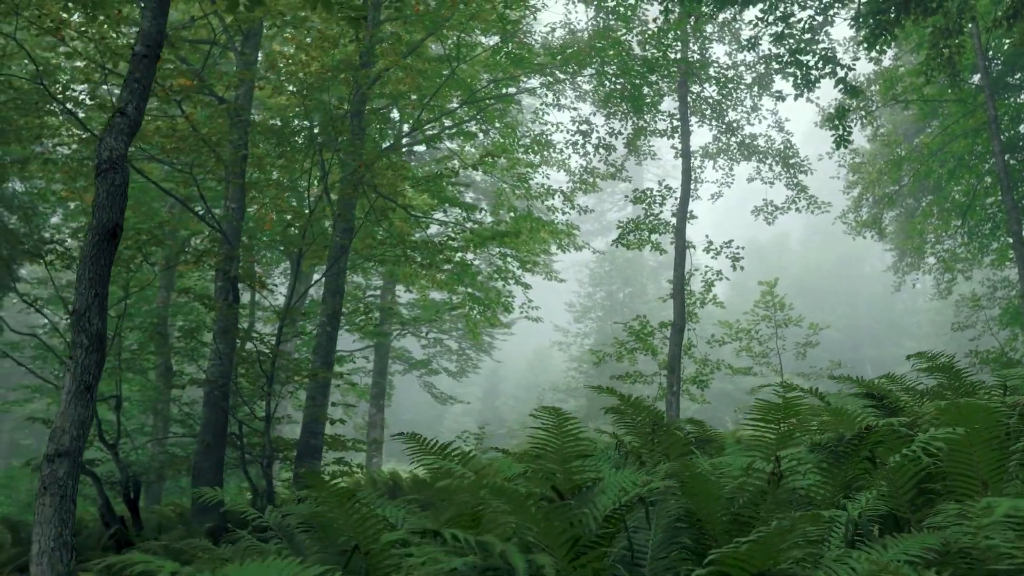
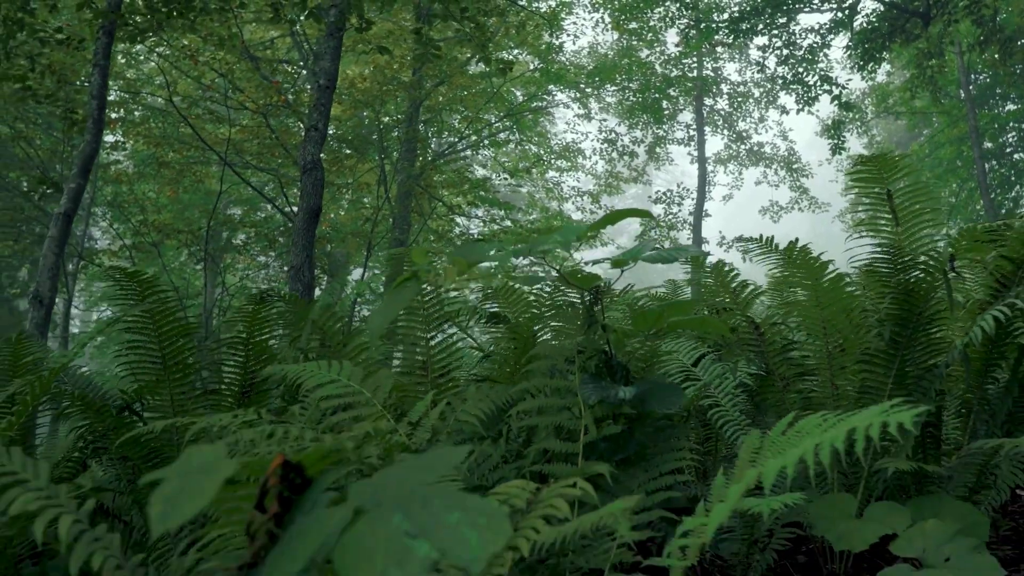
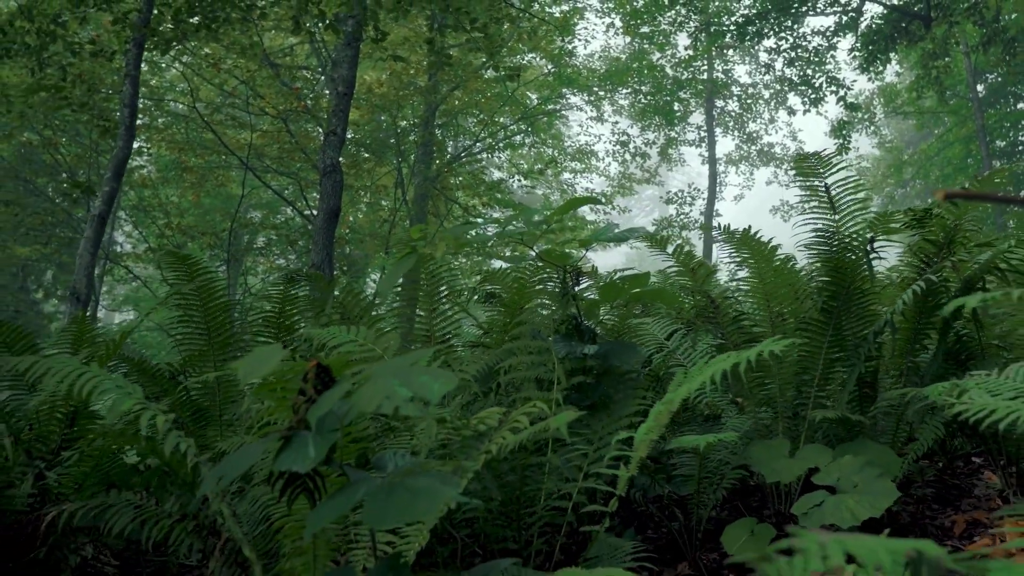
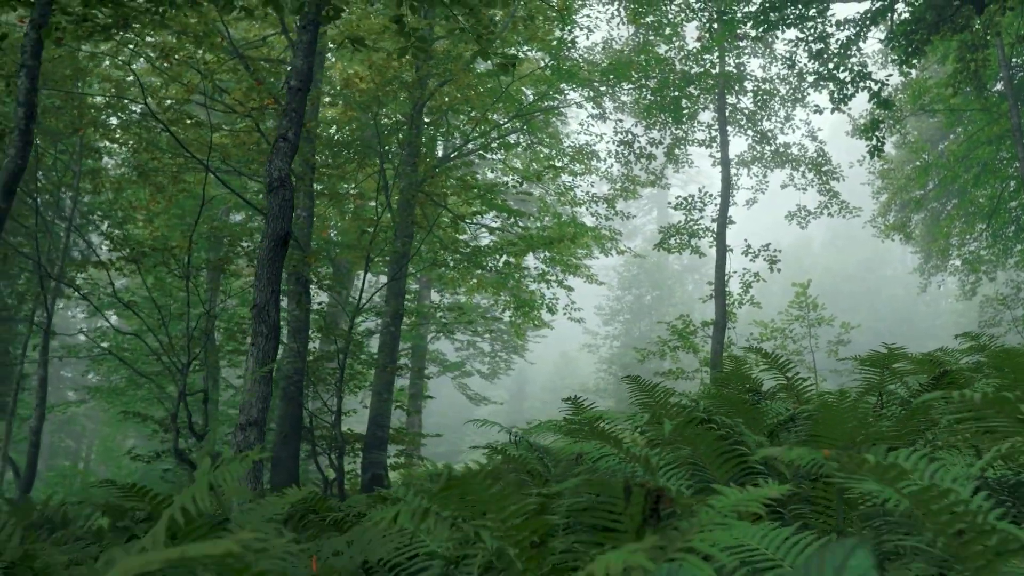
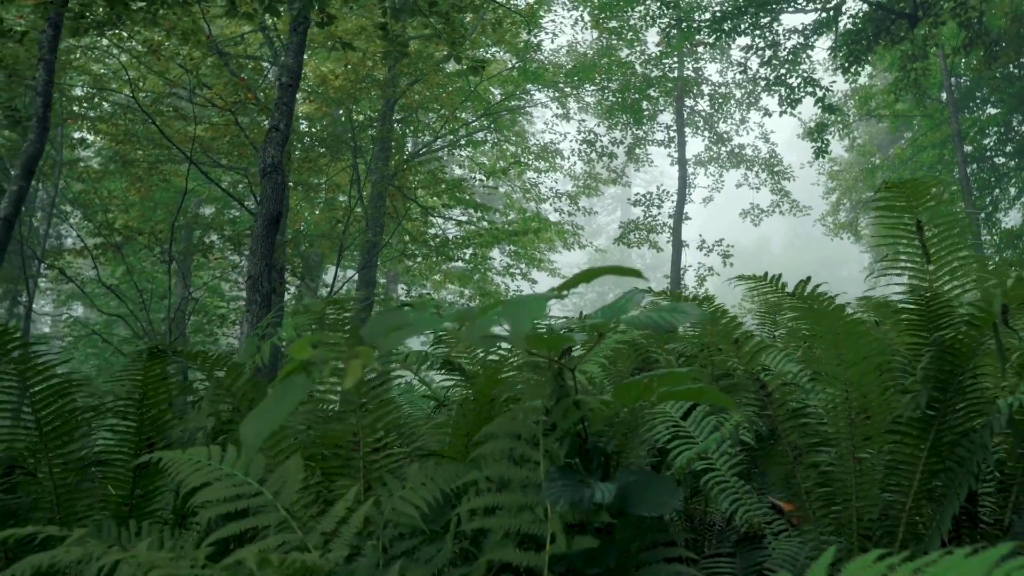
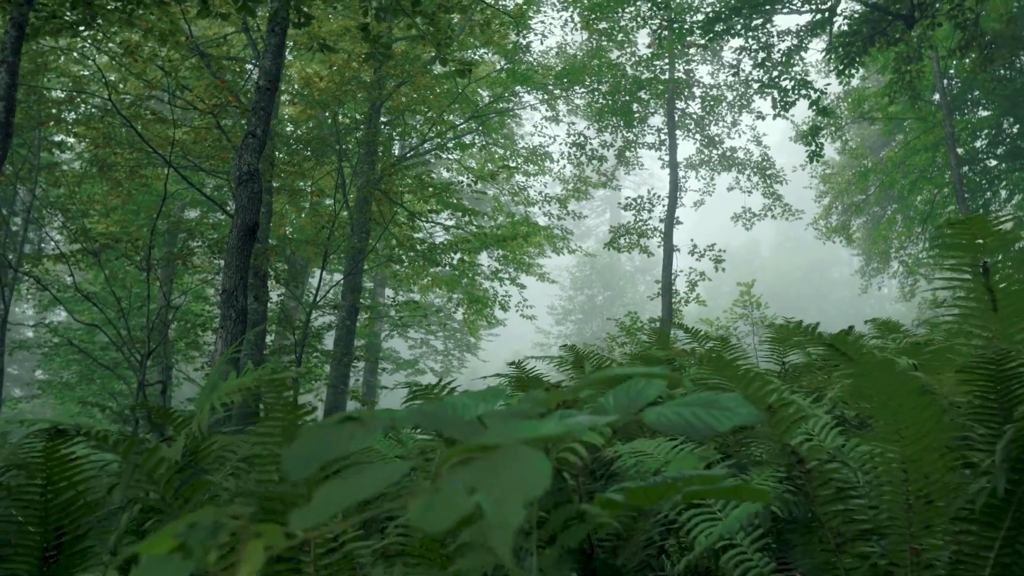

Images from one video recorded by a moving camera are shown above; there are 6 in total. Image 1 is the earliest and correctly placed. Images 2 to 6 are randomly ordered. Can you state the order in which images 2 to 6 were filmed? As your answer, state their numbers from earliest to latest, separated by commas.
4, 6, 5, 2, 3
